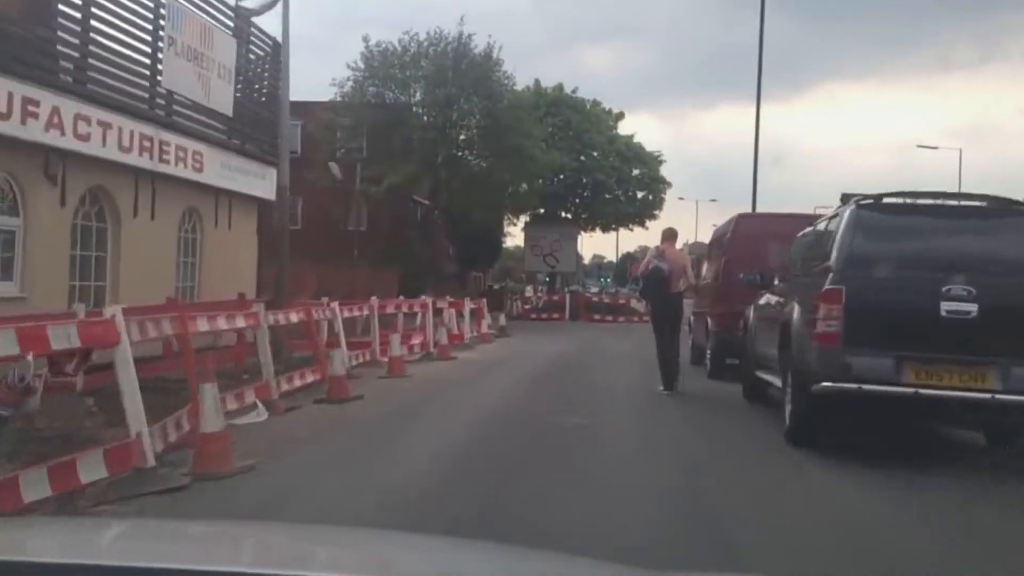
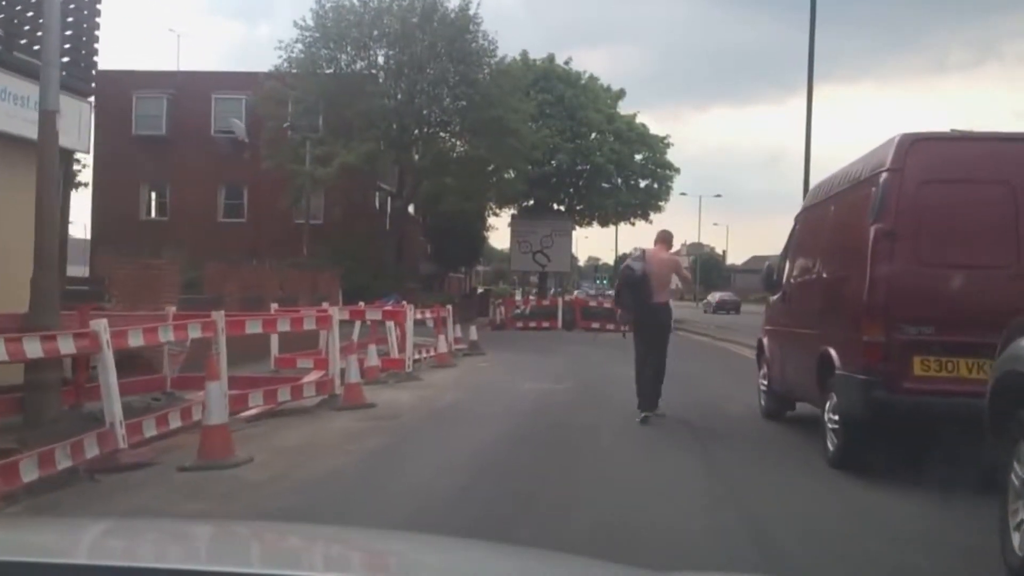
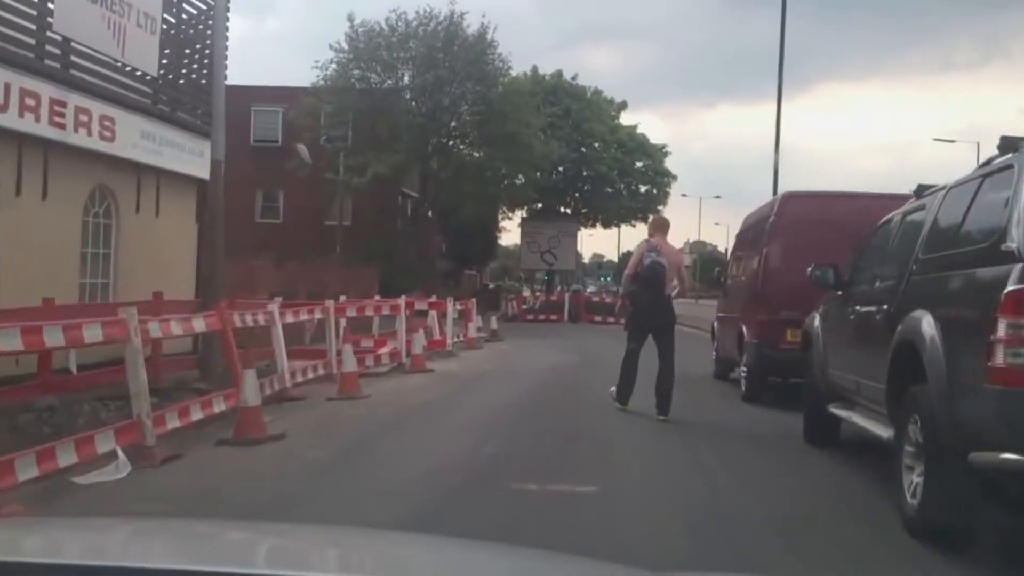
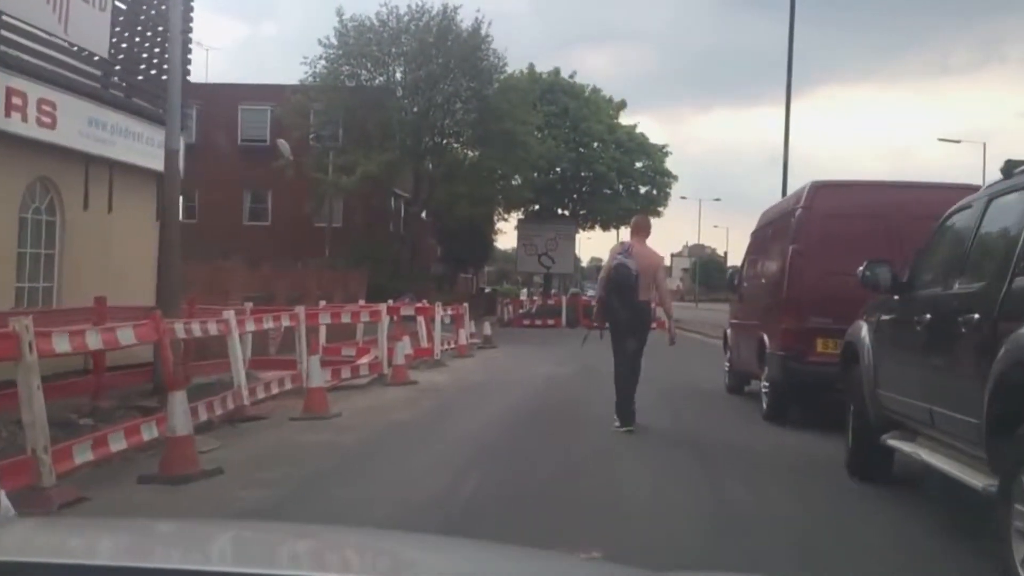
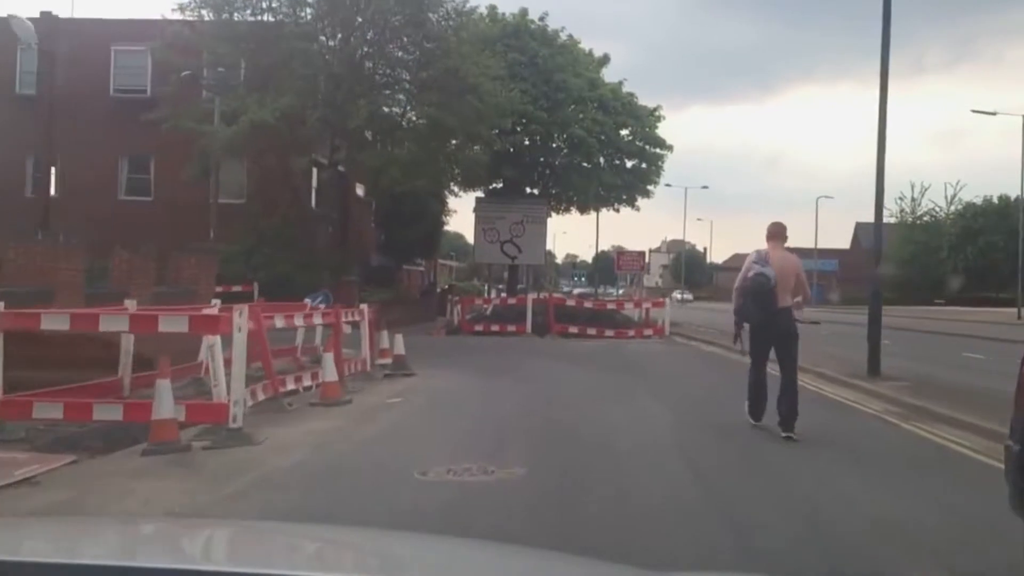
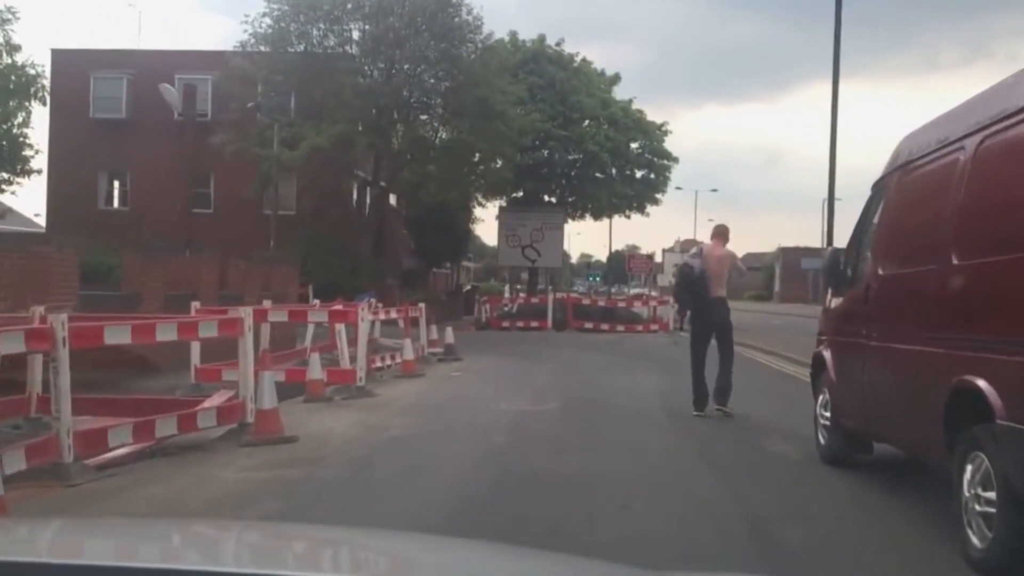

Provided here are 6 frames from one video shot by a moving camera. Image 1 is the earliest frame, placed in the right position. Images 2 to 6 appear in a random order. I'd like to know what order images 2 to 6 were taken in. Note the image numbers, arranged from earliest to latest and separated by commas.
3, 4, 2, 6, 5
